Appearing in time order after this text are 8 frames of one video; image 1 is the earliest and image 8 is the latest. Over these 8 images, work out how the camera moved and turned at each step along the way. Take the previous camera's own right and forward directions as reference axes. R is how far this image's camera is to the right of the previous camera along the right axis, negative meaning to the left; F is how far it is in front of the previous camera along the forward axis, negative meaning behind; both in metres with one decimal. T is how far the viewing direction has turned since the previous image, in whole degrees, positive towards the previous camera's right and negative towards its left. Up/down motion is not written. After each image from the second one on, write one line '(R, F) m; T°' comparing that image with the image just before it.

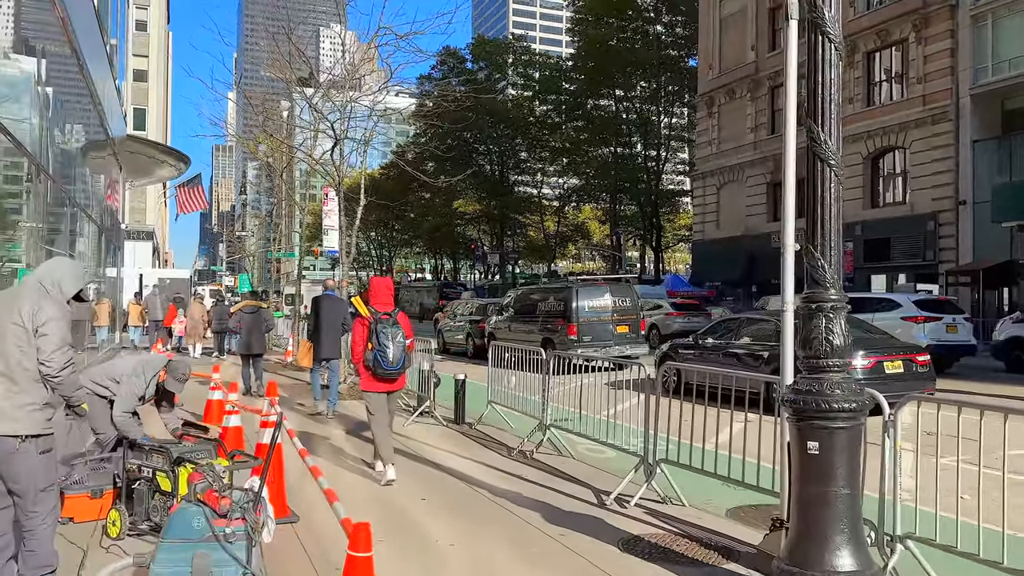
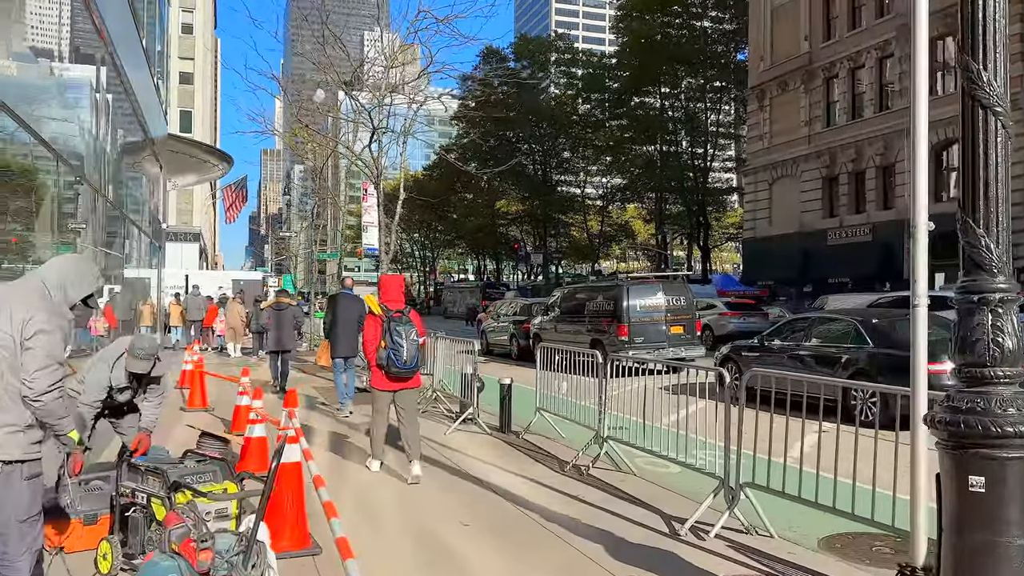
(-0.1, +0.6) m; -3°
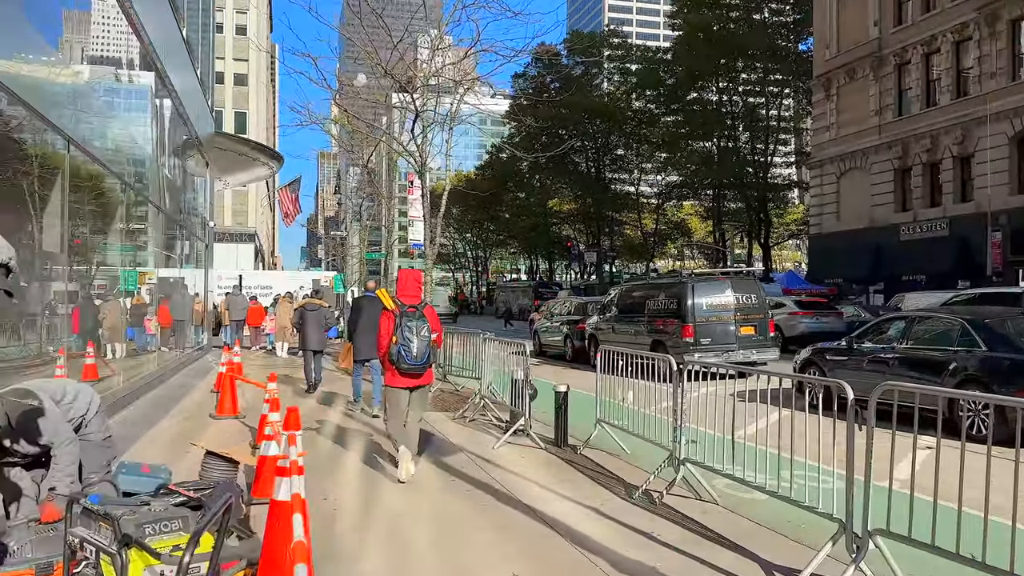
(0.0, +0.8) m; -4°
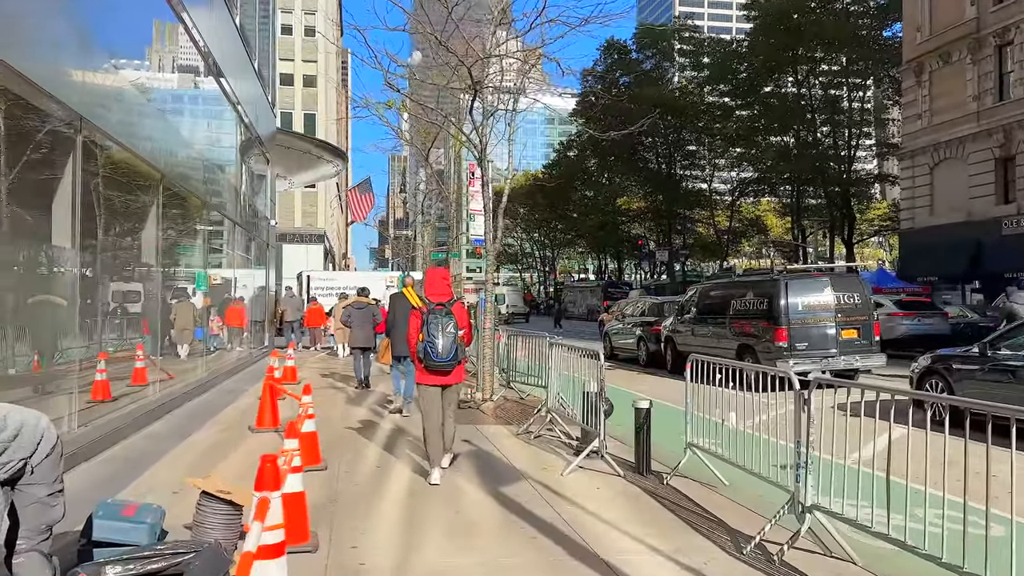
(0.0, +0.9) m; -5°
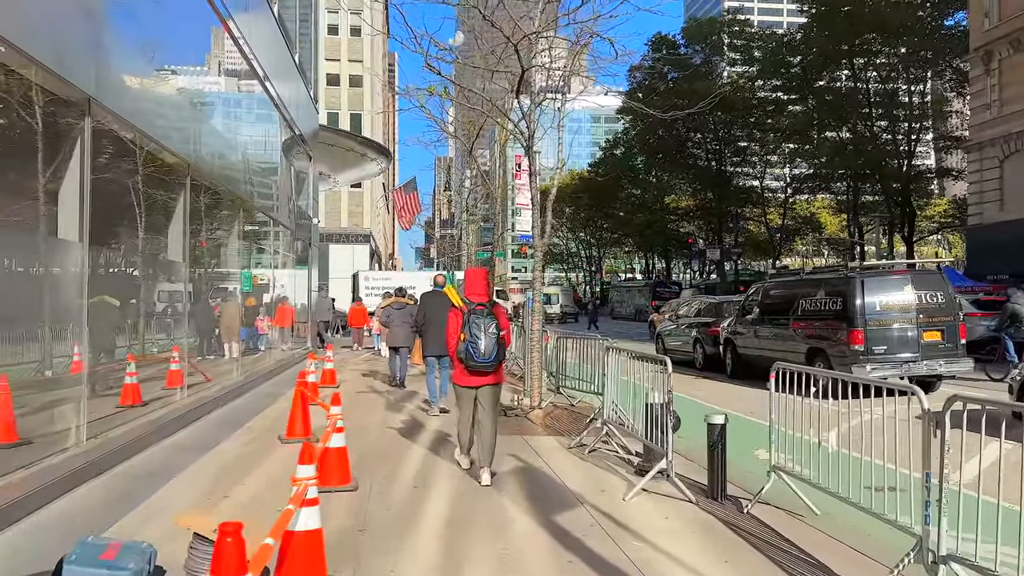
(-0.1, +0.6) m; -3°
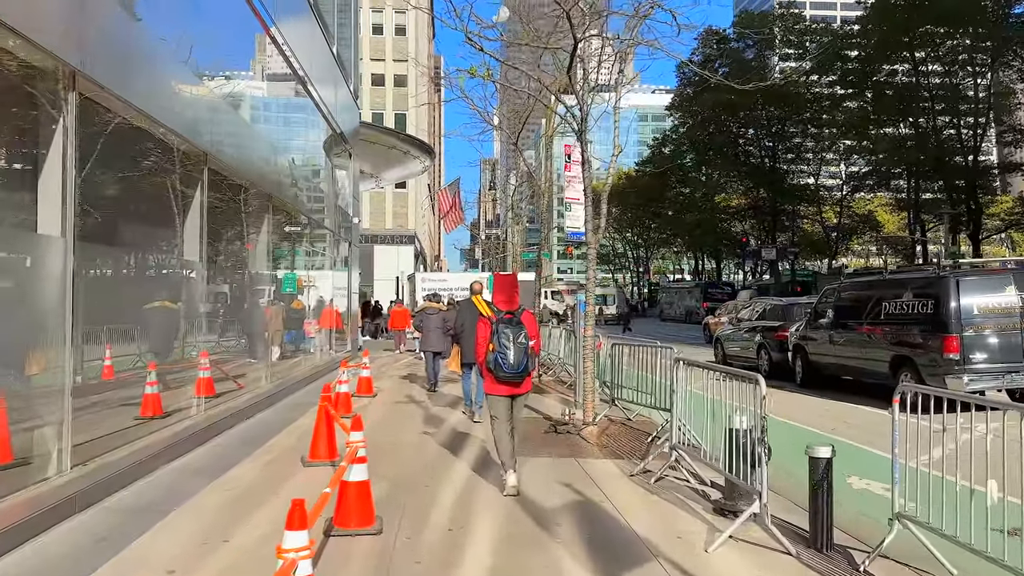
(0.0, +0.8) m; -3°
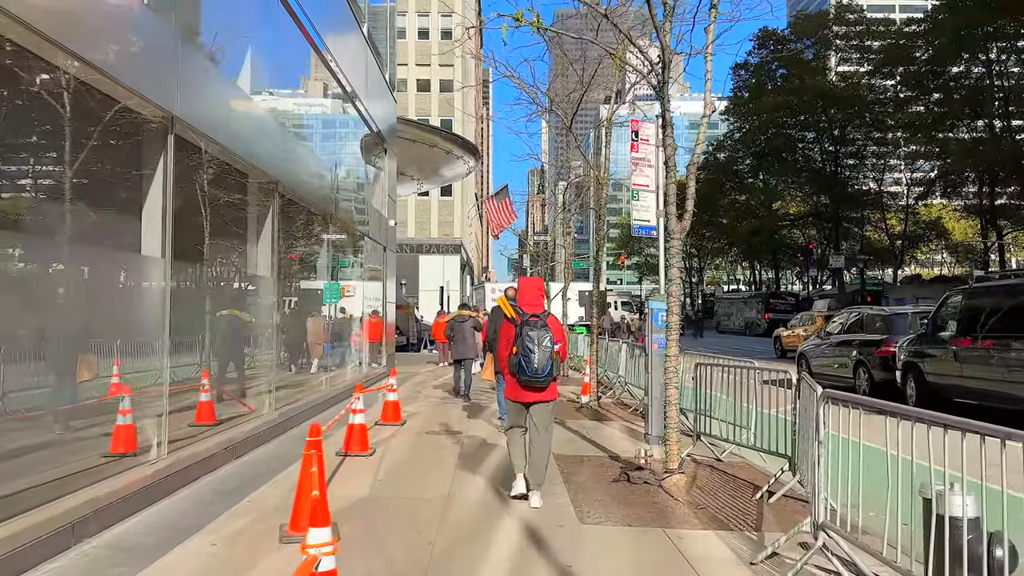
(-0.1, +1.6) m; -4°
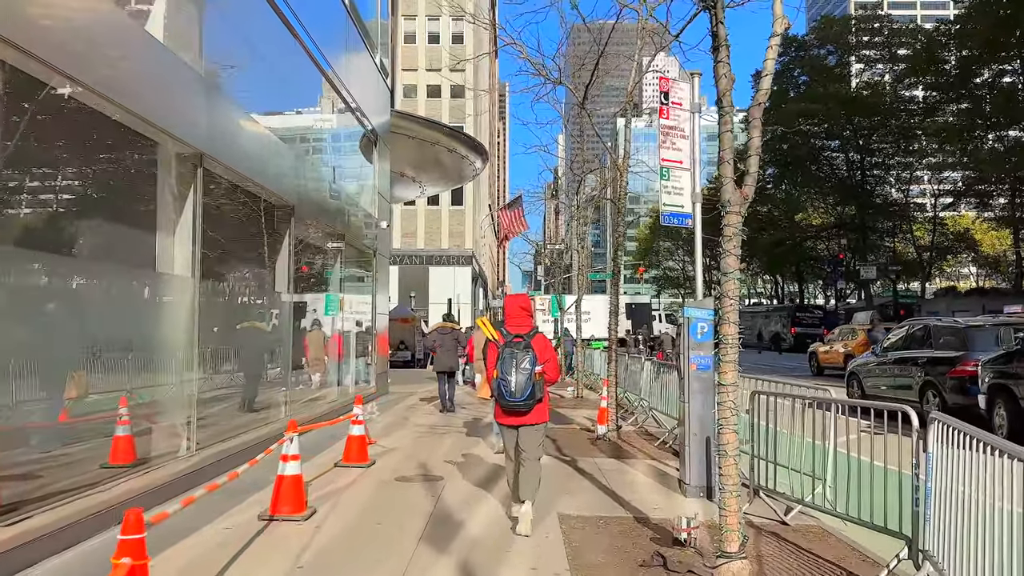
(+0.2, +1.6) m; -1°
